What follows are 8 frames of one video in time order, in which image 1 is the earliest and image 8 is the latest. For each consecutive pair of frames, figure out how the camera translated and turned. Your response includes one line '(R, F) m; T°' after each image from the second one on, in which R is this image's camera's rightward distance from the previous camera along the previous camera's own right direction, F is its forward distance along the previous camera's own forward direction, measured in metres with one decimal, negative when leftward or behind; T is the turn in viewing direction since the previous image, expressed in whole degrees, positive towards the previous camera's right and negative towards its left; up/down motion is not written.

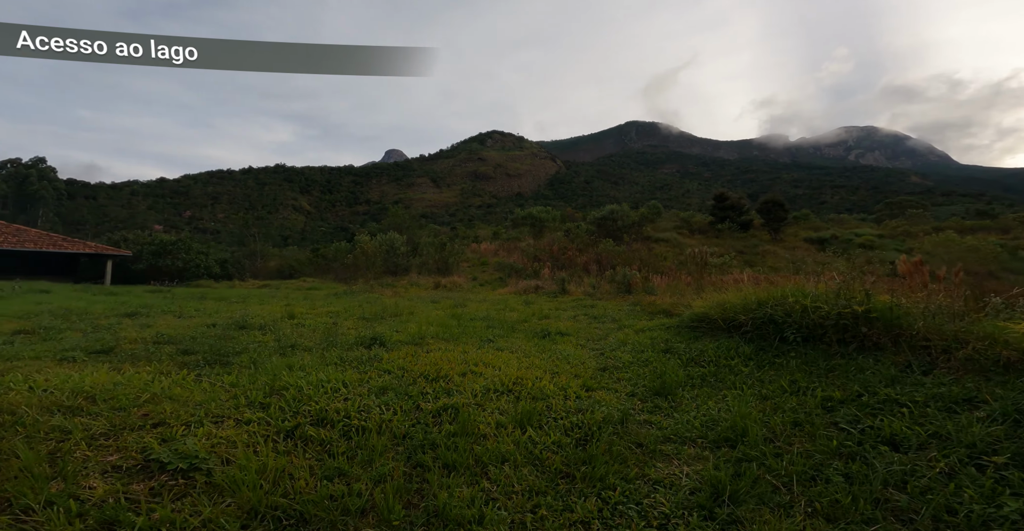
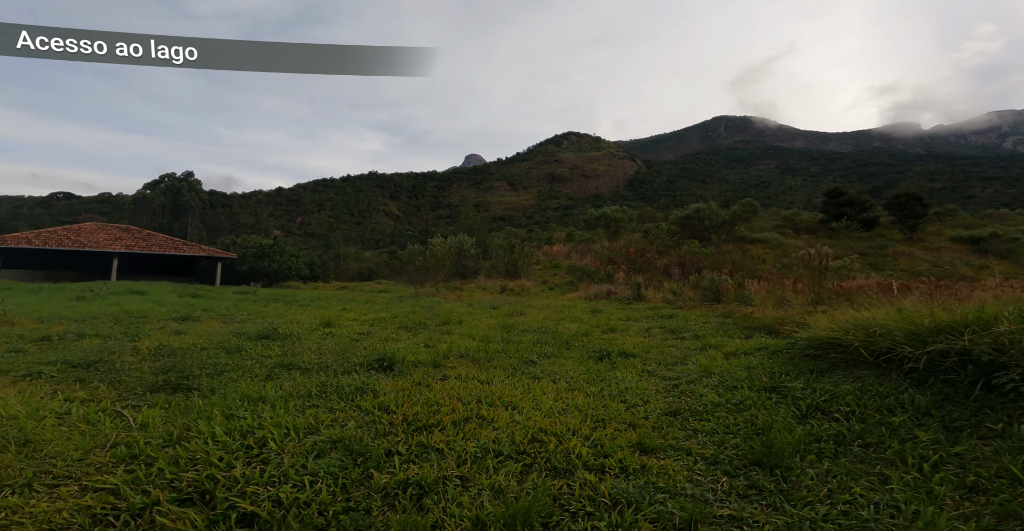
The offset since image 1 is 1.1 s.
(+0.4, +1.4) m; -10°
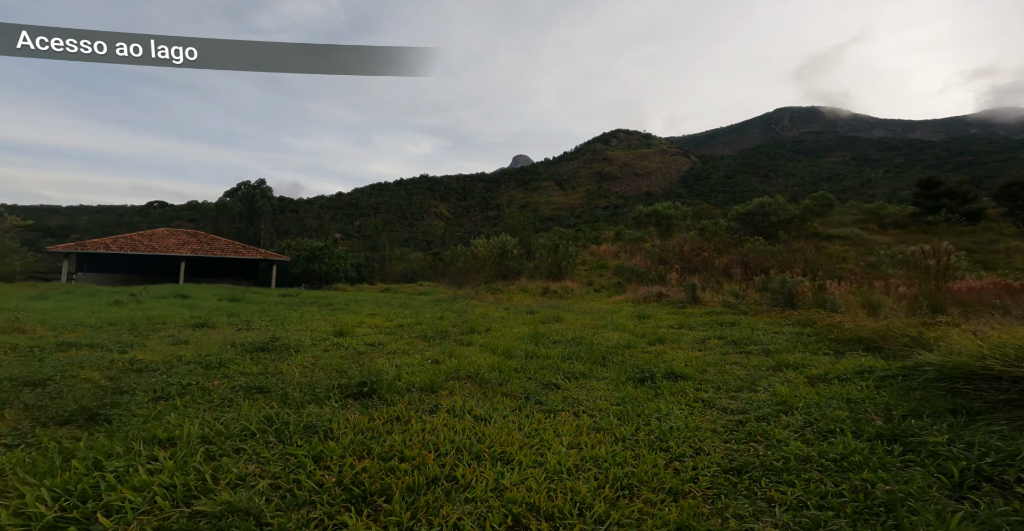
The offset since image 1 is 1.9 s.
(+0.3, +1.0) m; -6°
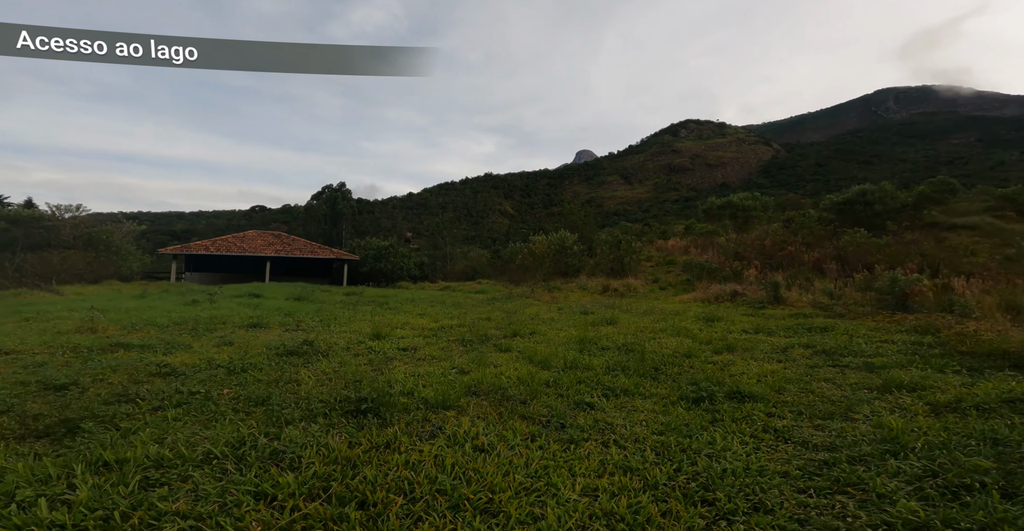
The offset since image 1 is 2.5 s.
(+0.4, +0.6) m; -8°
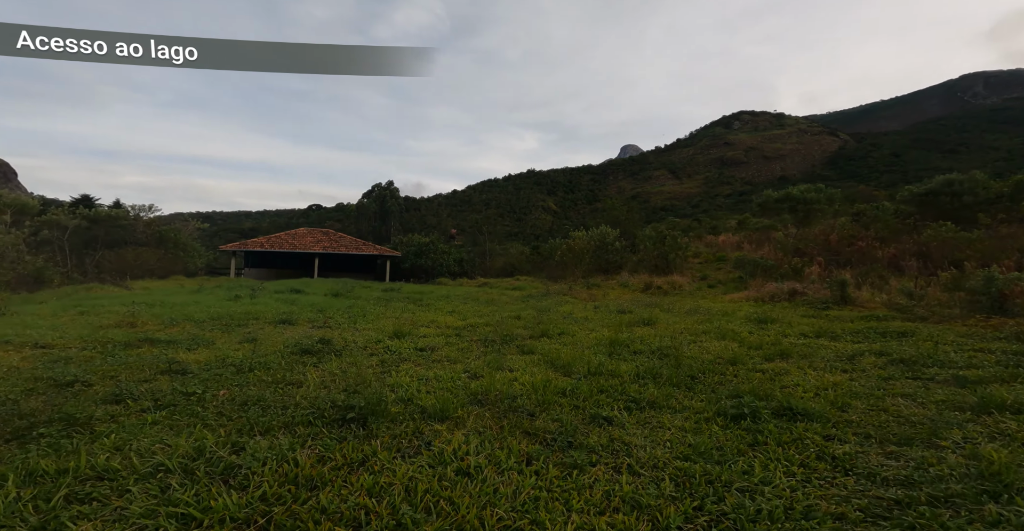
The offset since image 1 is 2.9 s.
(+0.3, +0.4) m; -6°
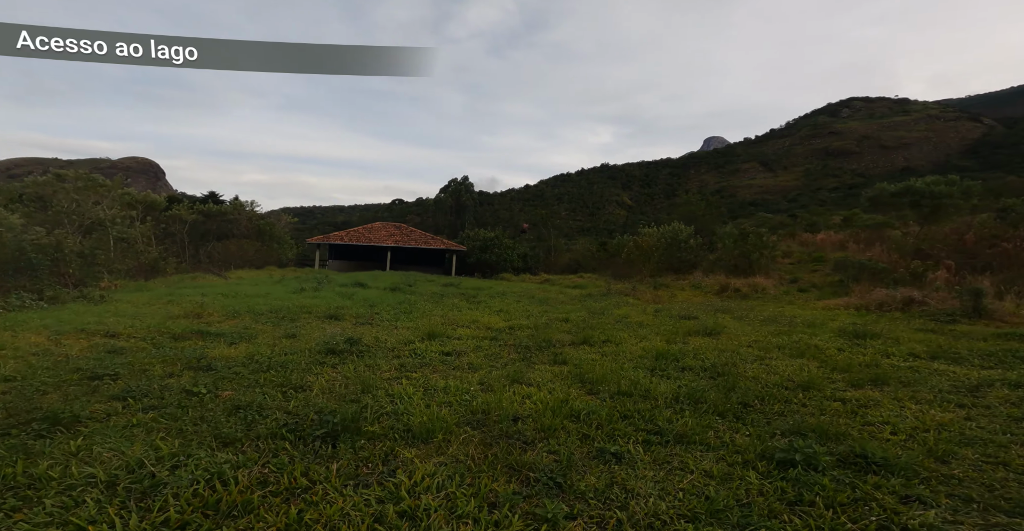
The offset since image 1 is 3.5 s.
(+0.5, +0.4) m; -9°
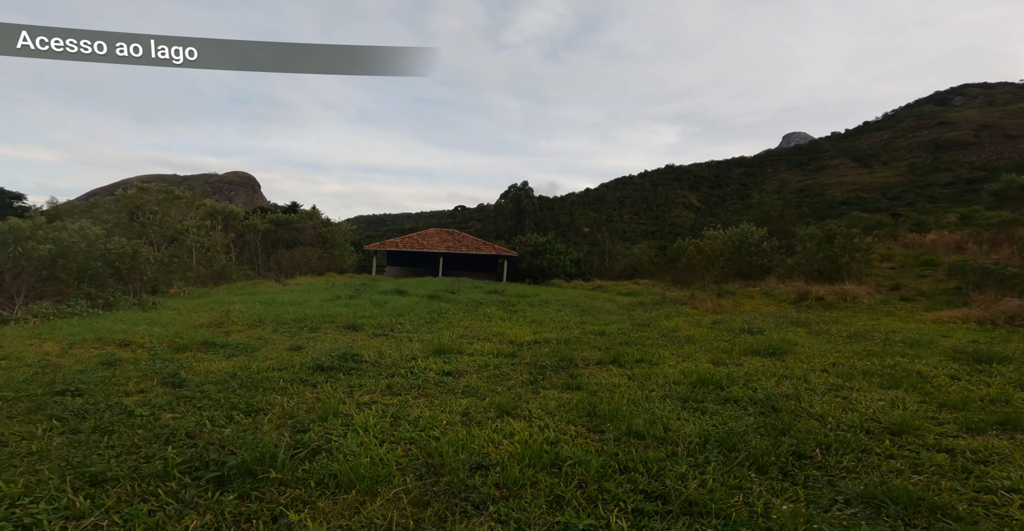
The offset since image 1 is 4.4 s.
(+0.6, +0.7) m; -8°
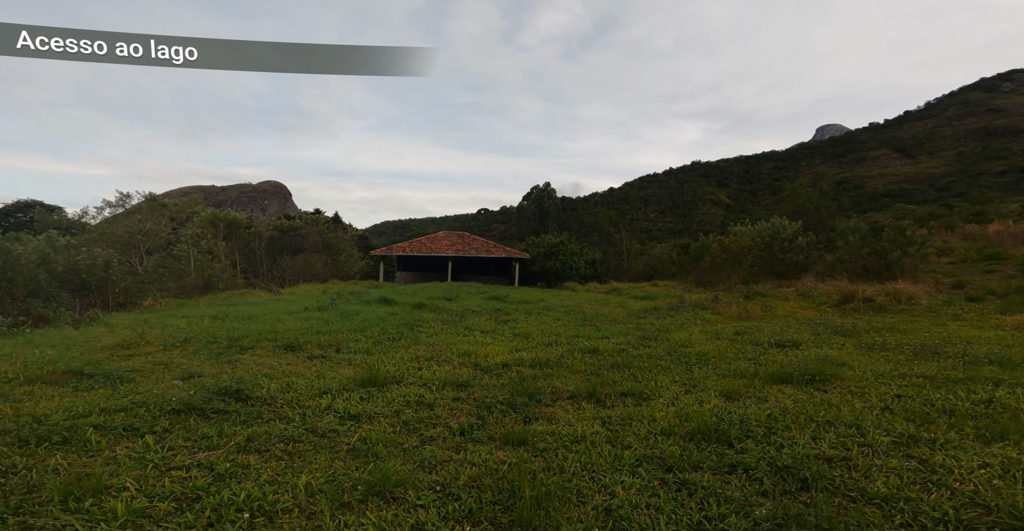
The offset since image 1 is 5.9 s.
(+0.7, +1.3) m; -3°
